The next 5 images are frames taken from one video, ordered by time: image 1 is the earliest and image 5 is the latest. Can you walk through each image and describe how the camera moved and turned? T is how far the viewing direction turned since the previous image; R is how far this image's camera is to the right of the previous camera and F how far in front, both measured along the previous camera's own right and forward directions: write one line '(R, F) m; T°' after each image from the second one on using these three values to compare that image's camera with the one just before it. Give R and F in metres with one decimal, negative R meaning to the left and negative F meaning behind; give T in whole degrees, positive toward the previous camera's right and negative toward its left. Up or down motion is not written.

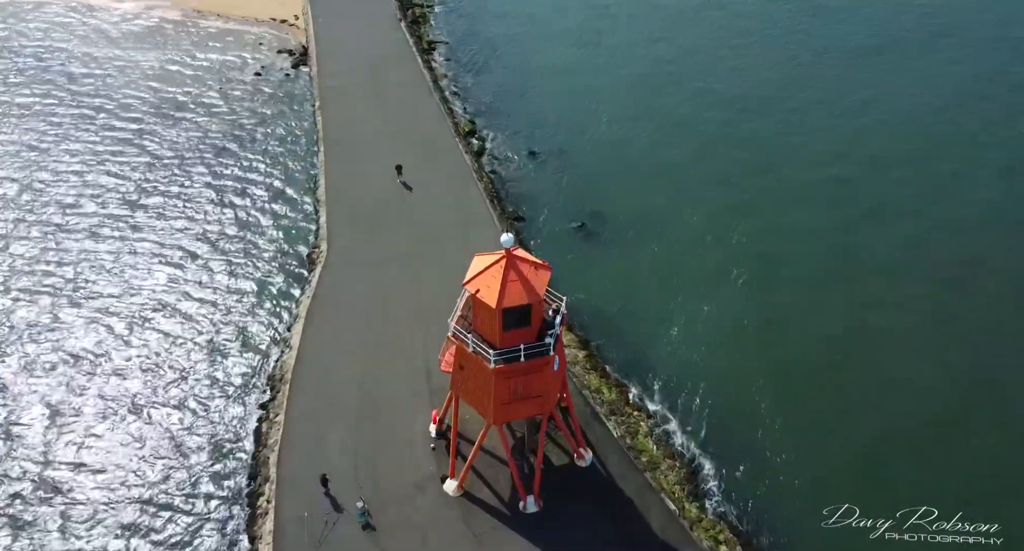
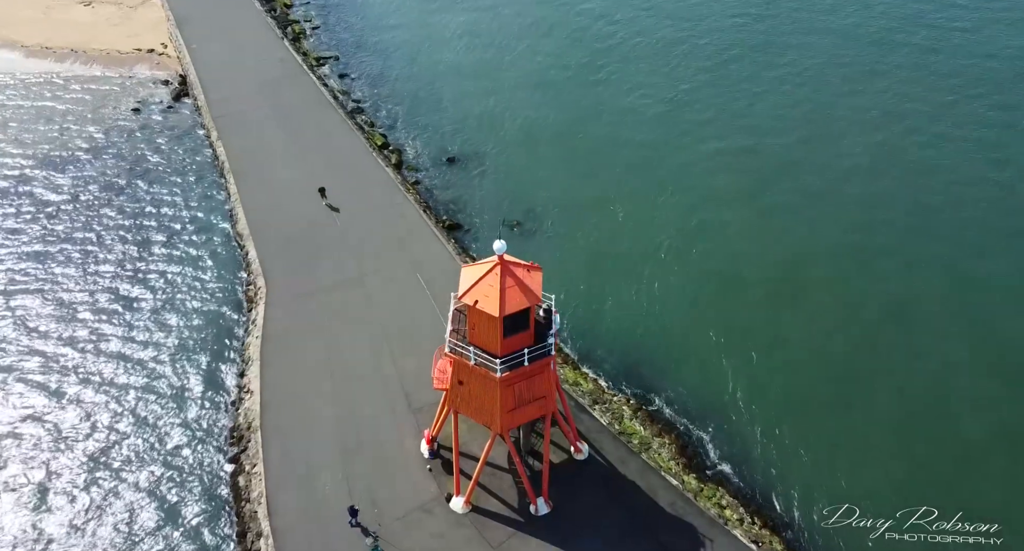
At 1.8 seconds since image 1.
(-4.4, +0.6) m; +10°
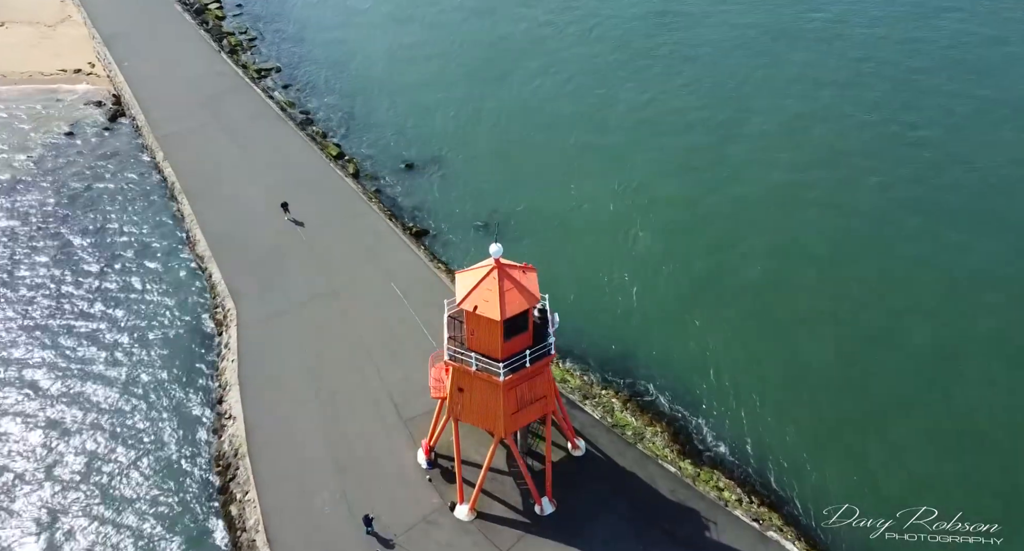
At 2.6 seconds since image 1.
(-2.3, +0.2) m; +5°
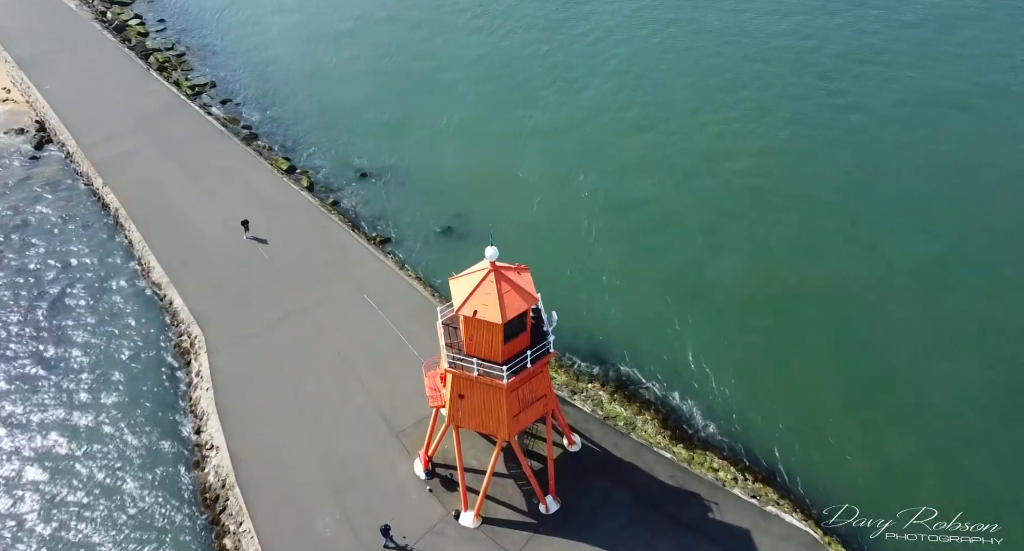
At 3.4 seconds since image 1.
(-2.5, +0.3) m; +6°
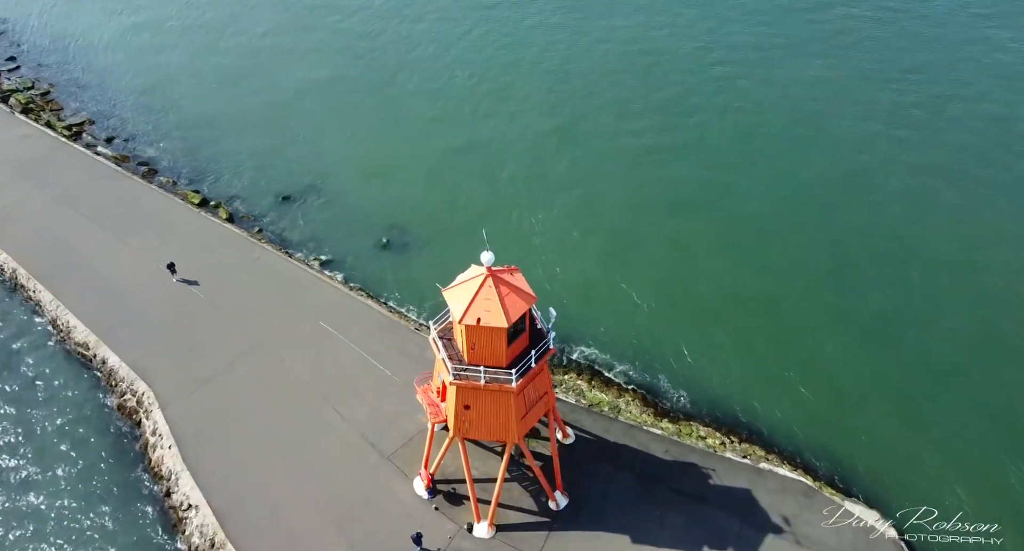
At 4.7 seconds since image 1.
(-4.5, +0.8) m; +10°
